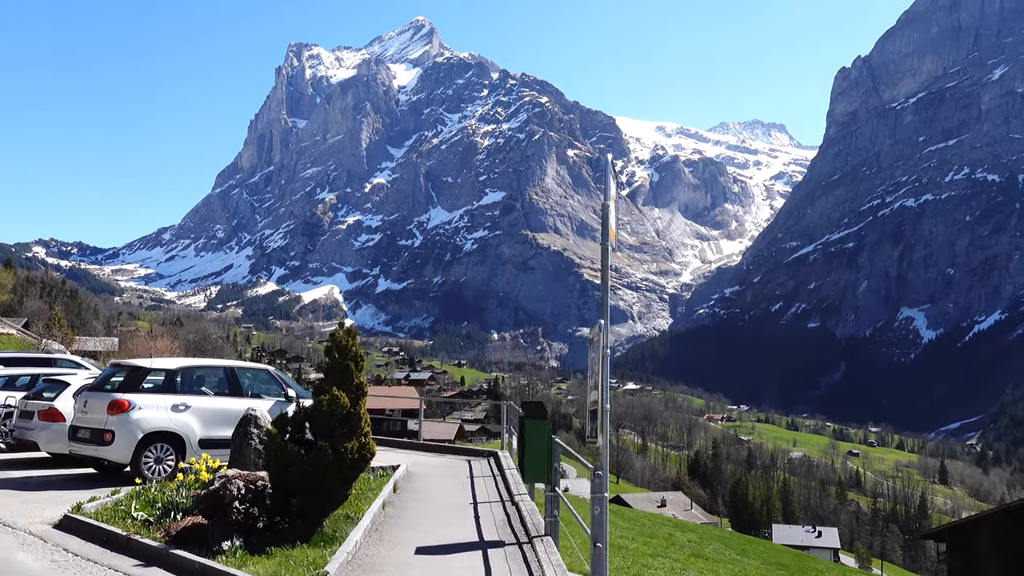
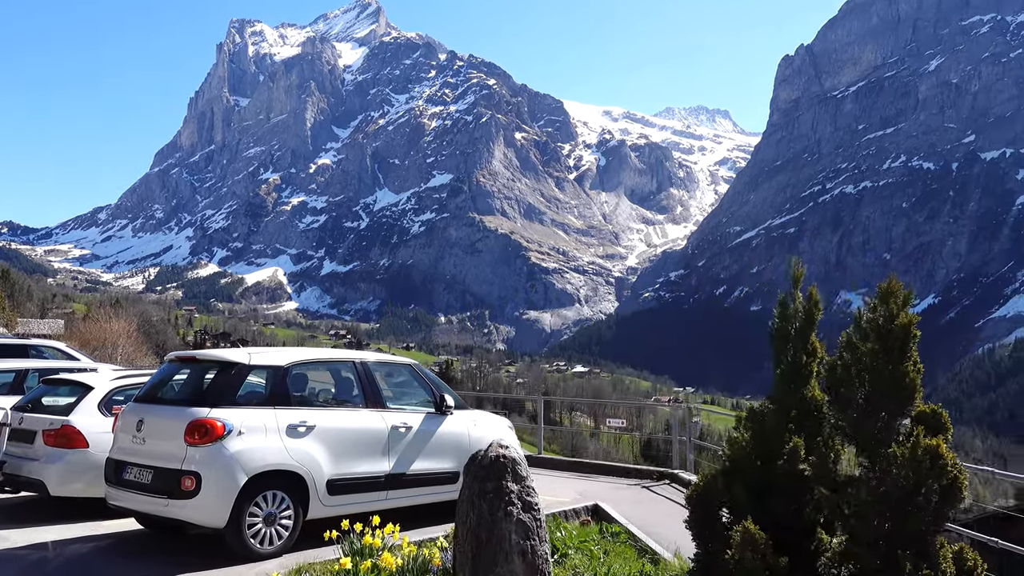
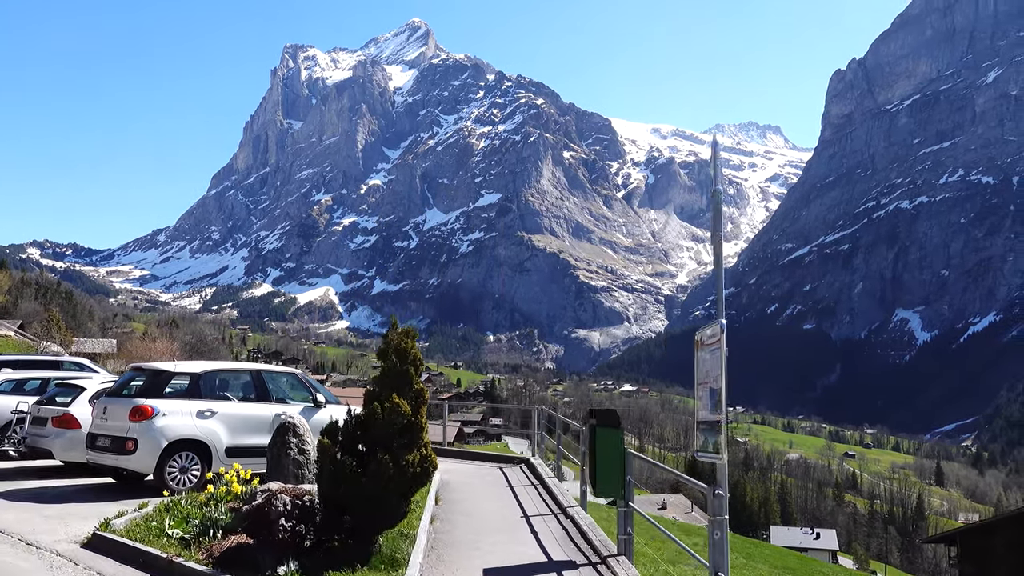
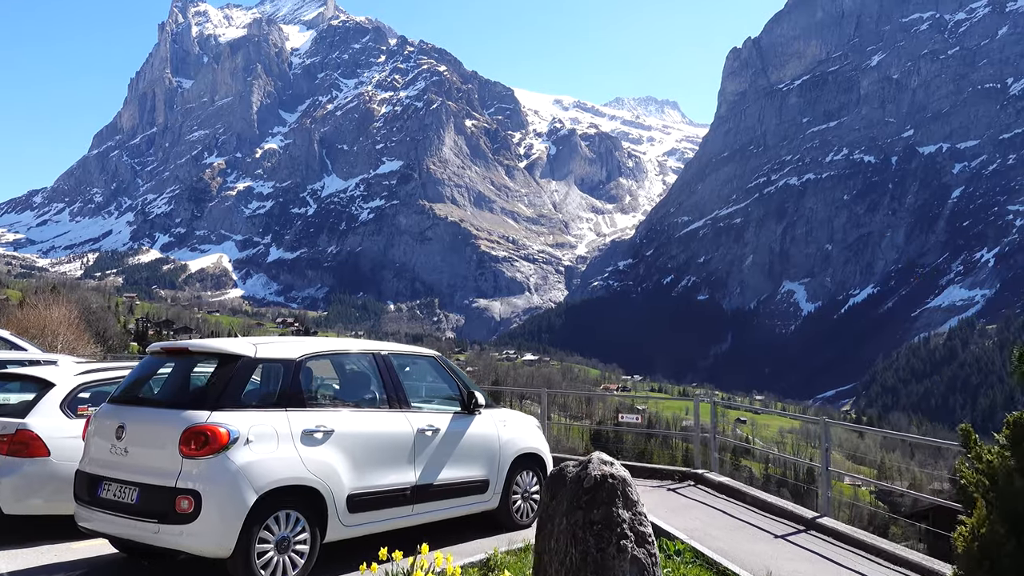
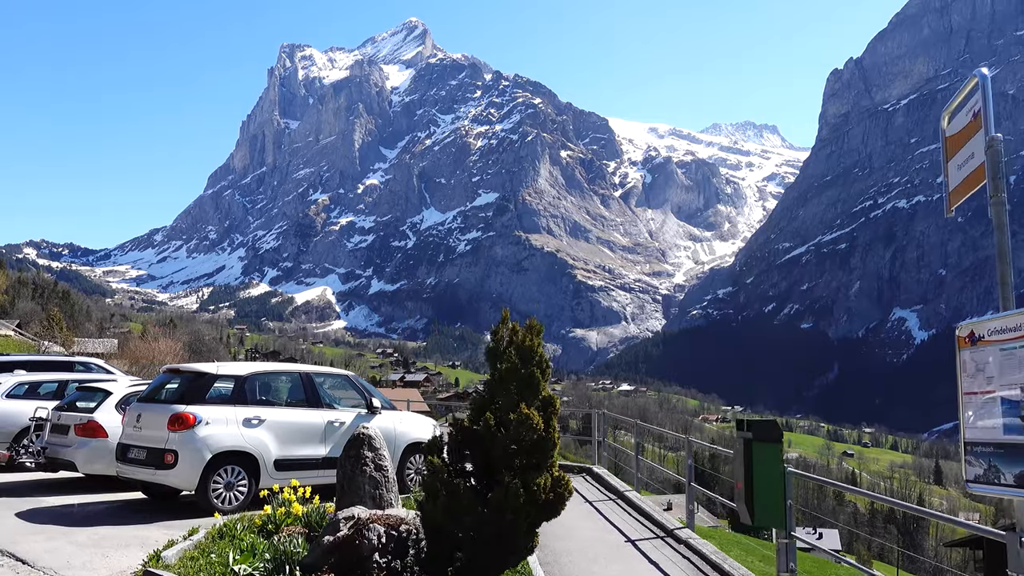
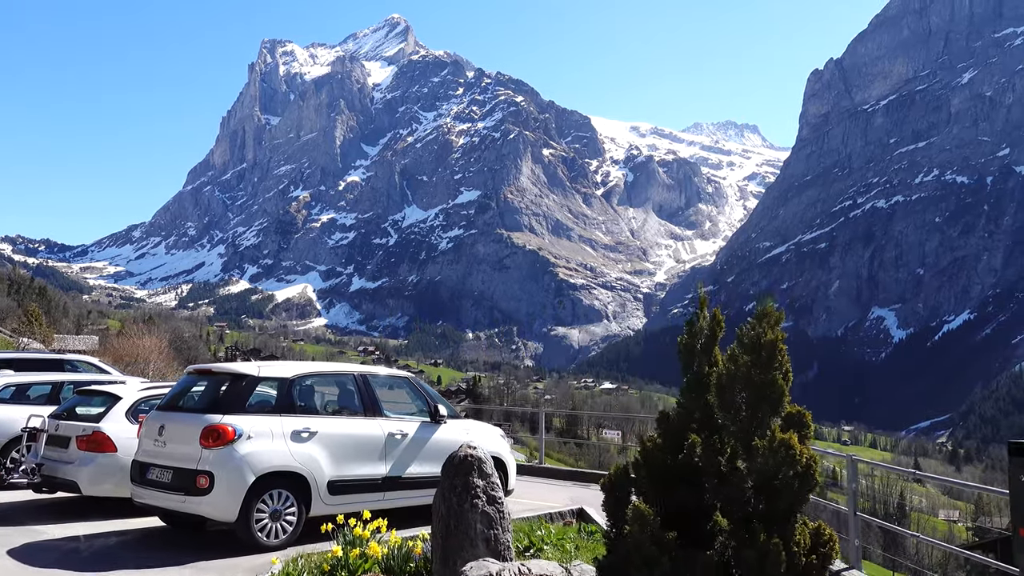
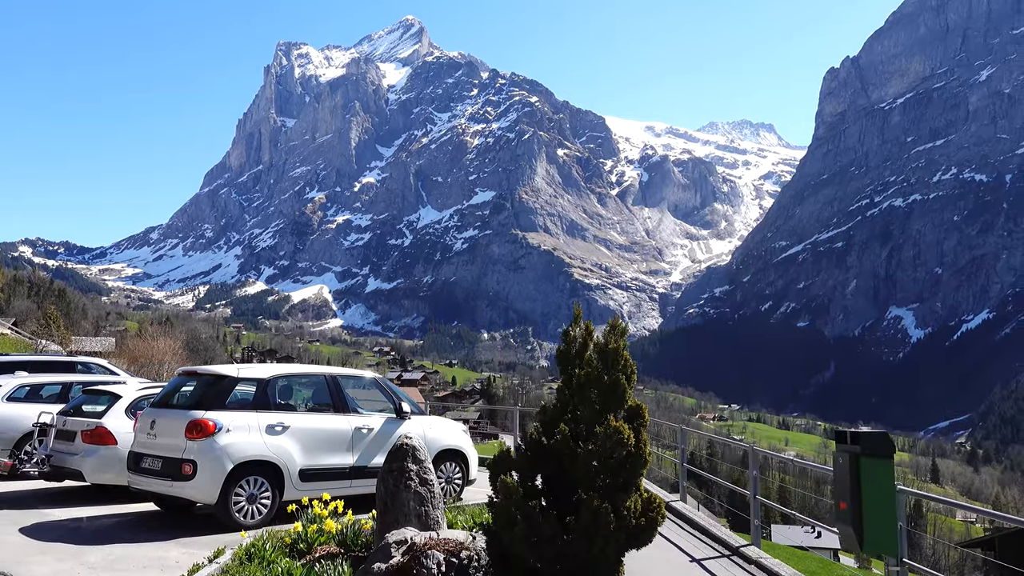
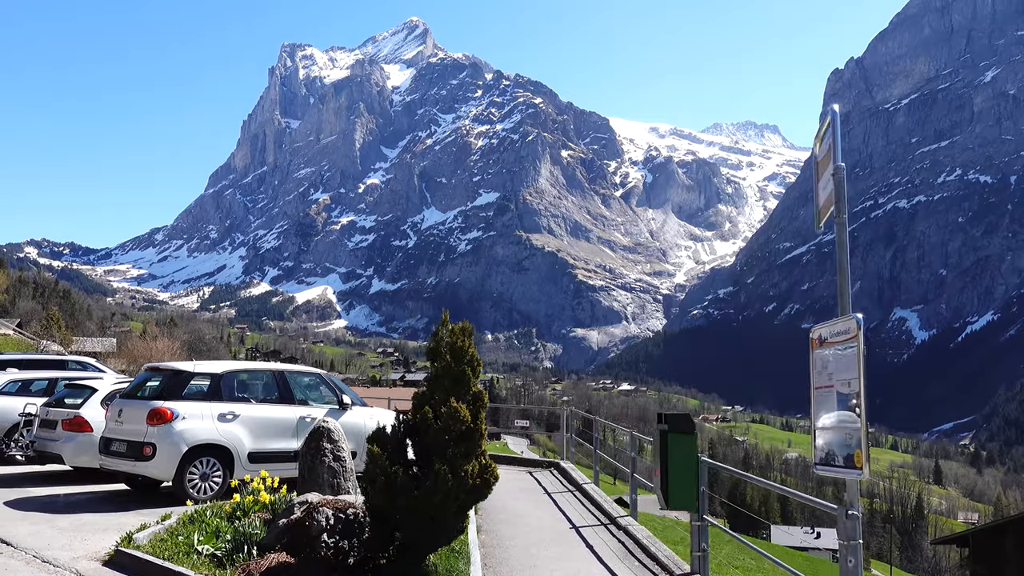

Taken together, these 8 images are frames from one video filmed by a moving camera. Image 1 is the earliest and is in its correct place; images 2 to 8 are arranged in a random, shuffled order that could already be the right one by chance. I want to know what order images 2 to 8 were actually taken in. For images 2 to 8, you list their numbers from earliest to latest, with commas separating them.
3, 8, 5, 7, 6, 2, 4
